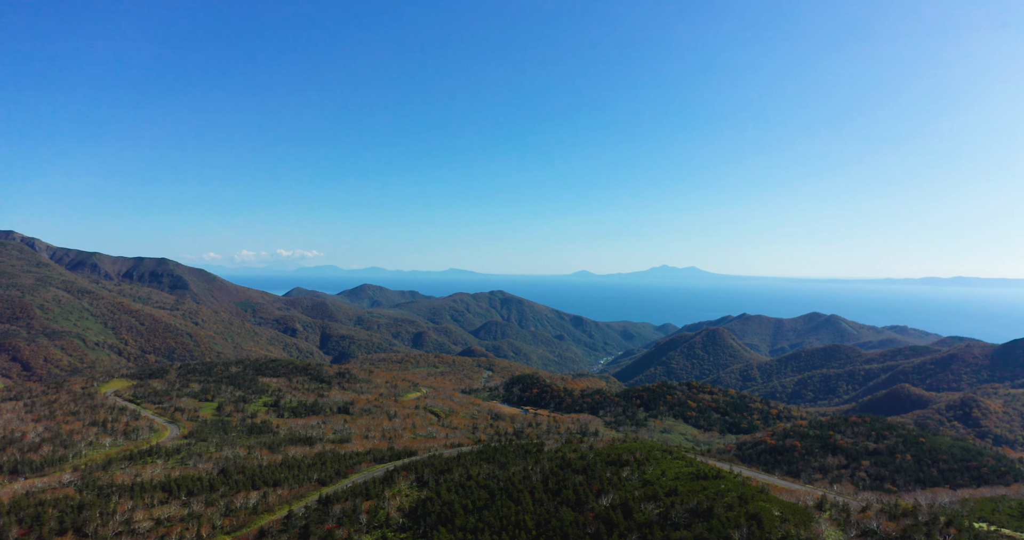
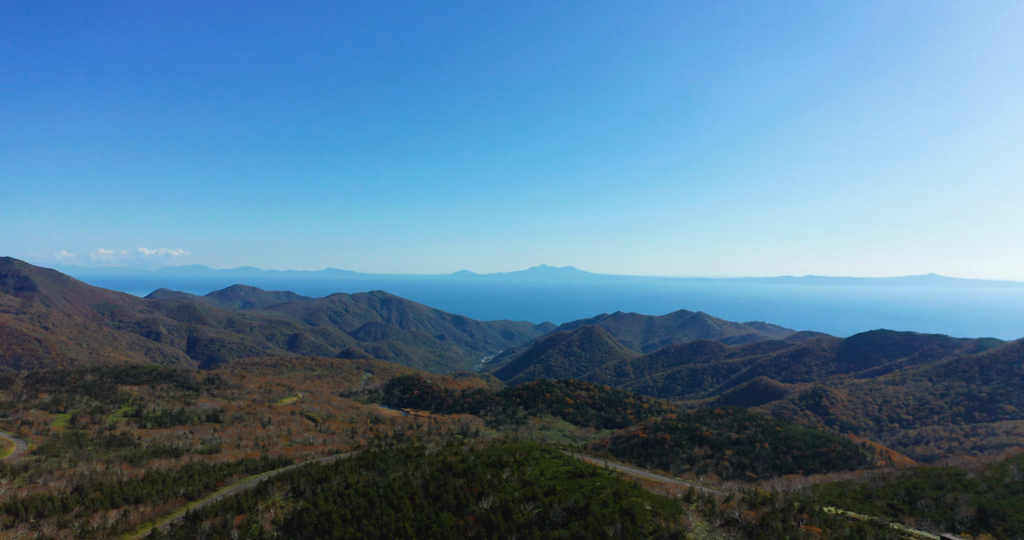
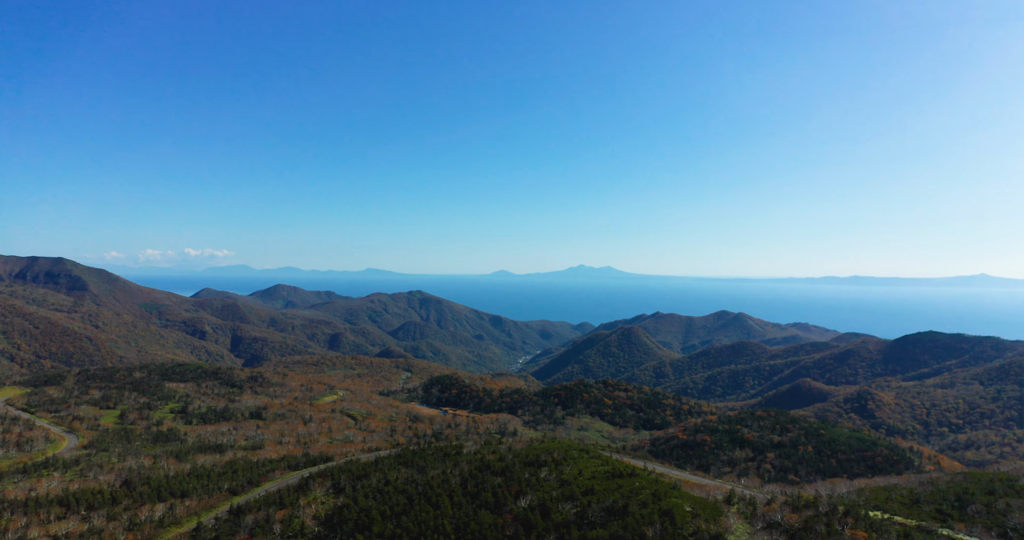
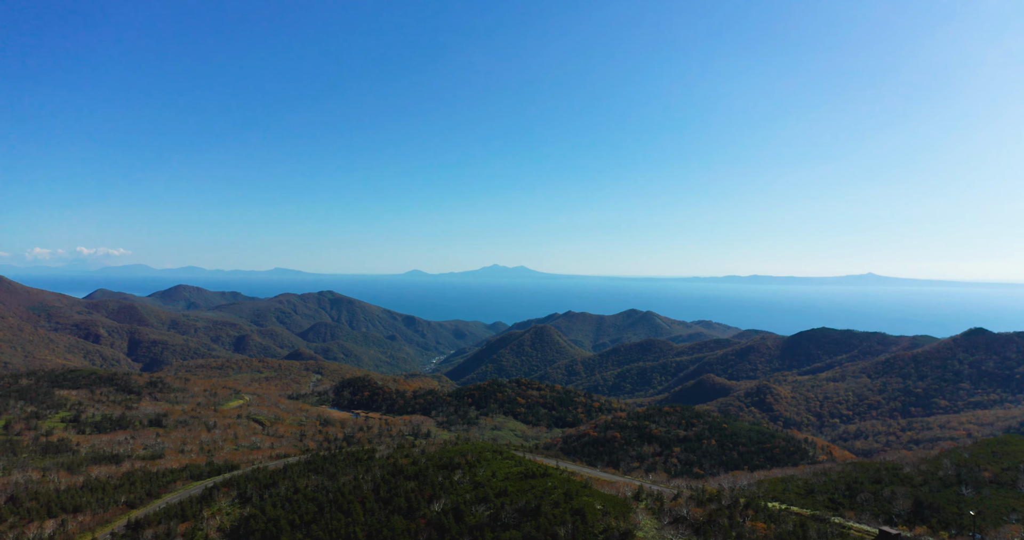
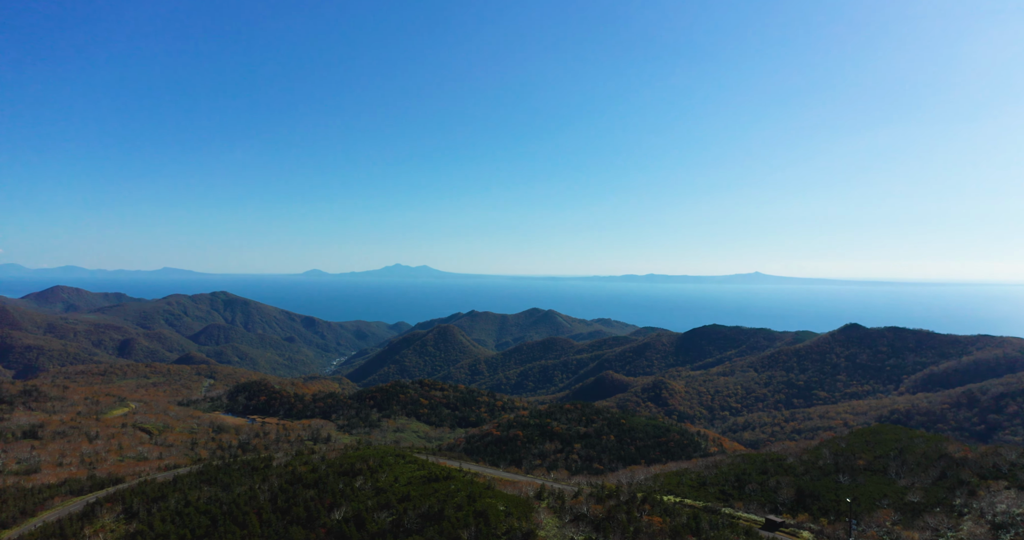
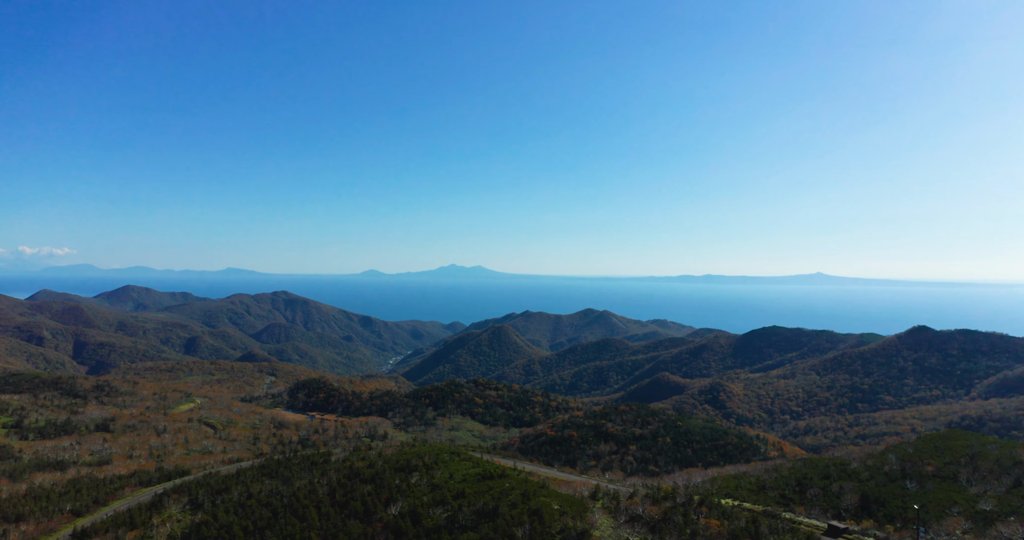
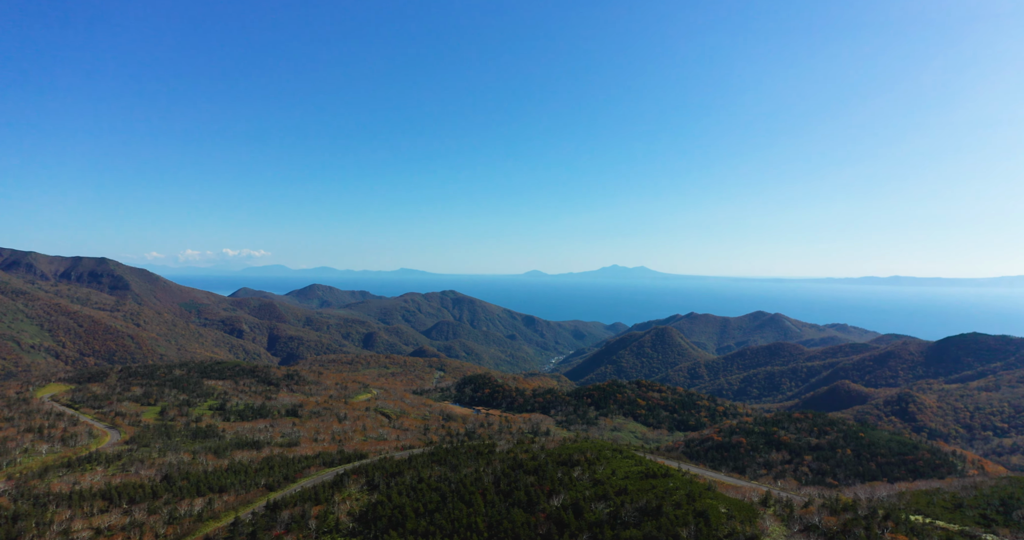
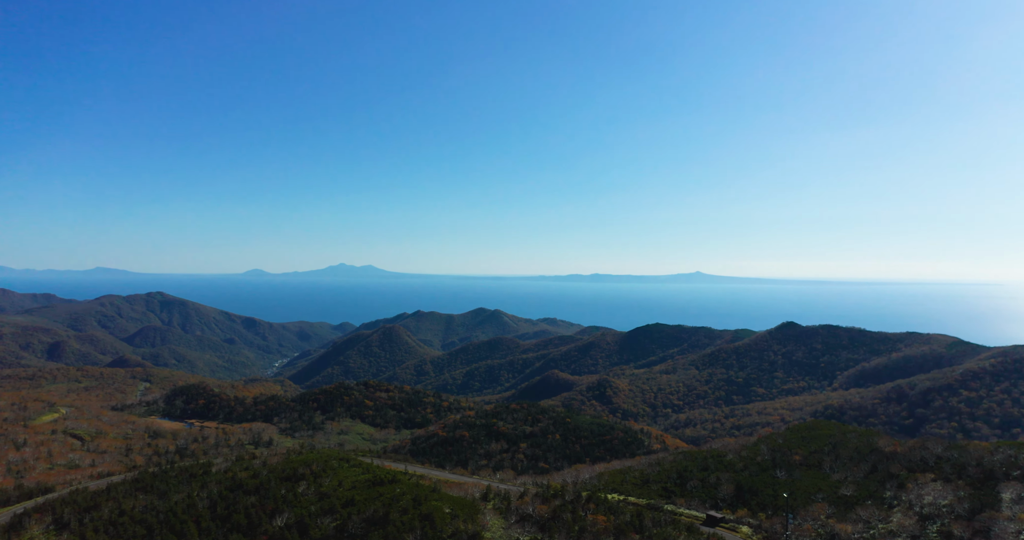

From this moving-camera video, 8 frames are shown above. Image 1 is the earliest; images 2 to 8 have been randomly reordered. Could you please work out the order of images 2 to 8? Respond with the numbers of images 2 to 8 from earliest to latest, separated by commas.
7, 3, 2, 4, 6, 5, 8
